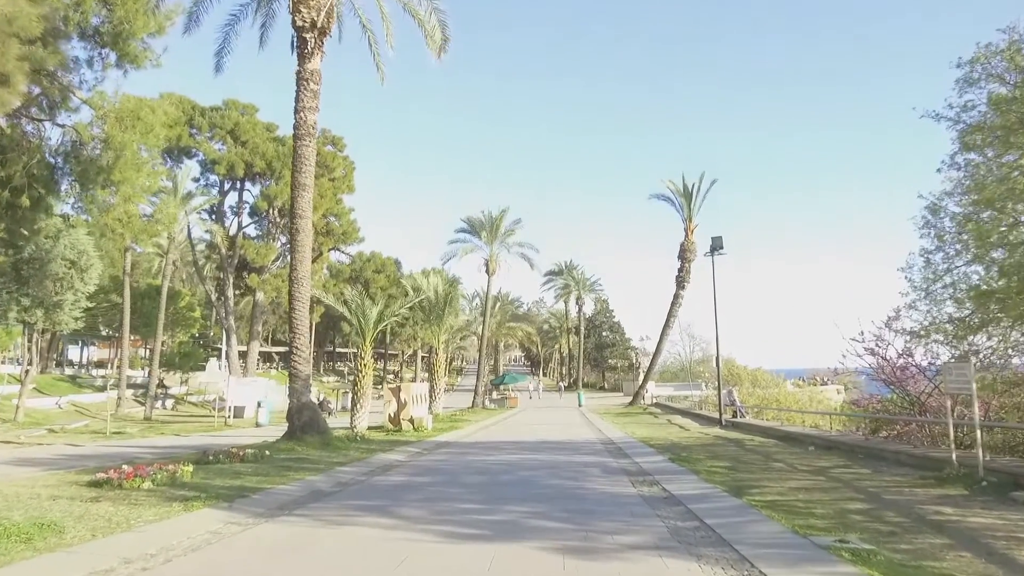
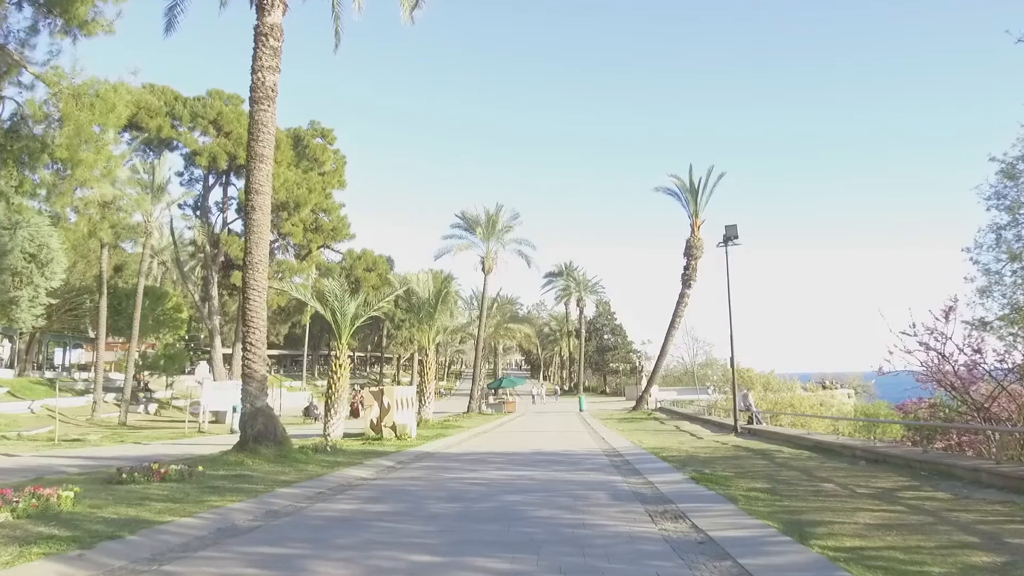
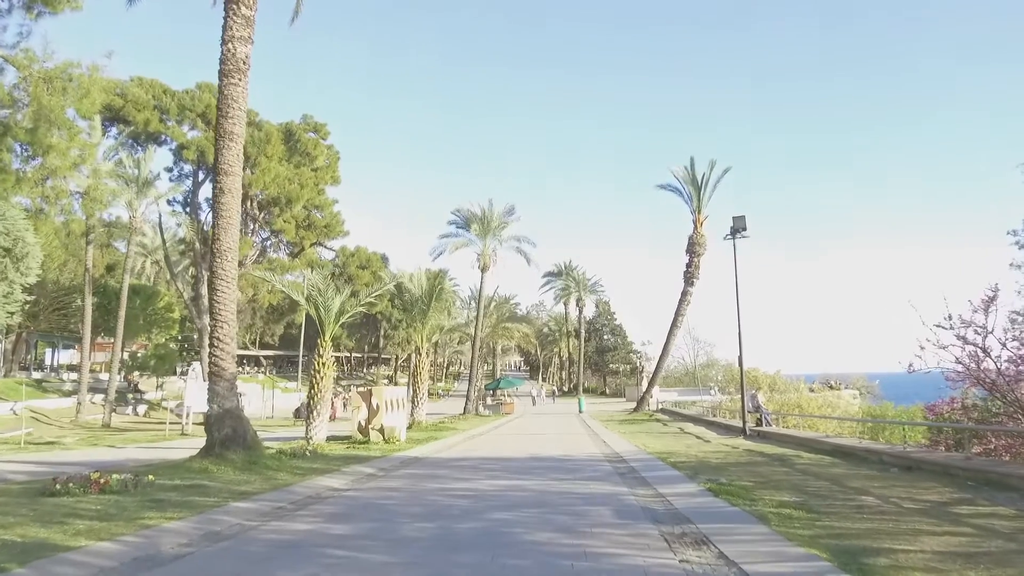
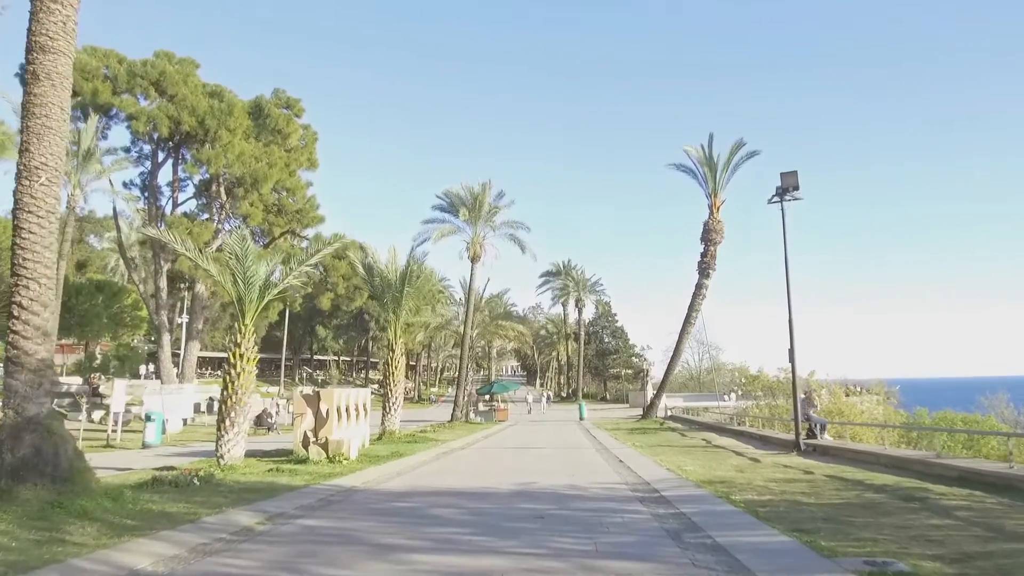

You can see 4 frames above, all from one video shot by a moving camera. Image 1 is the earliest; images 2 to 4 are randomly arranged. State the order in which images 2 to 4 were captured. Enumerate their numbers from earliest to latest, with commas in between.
2, 3, 4
